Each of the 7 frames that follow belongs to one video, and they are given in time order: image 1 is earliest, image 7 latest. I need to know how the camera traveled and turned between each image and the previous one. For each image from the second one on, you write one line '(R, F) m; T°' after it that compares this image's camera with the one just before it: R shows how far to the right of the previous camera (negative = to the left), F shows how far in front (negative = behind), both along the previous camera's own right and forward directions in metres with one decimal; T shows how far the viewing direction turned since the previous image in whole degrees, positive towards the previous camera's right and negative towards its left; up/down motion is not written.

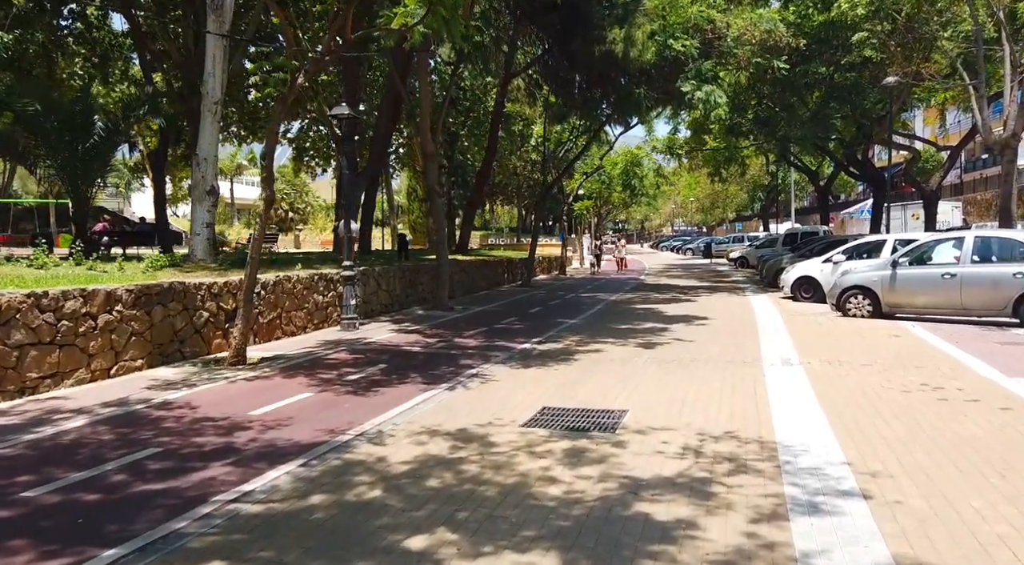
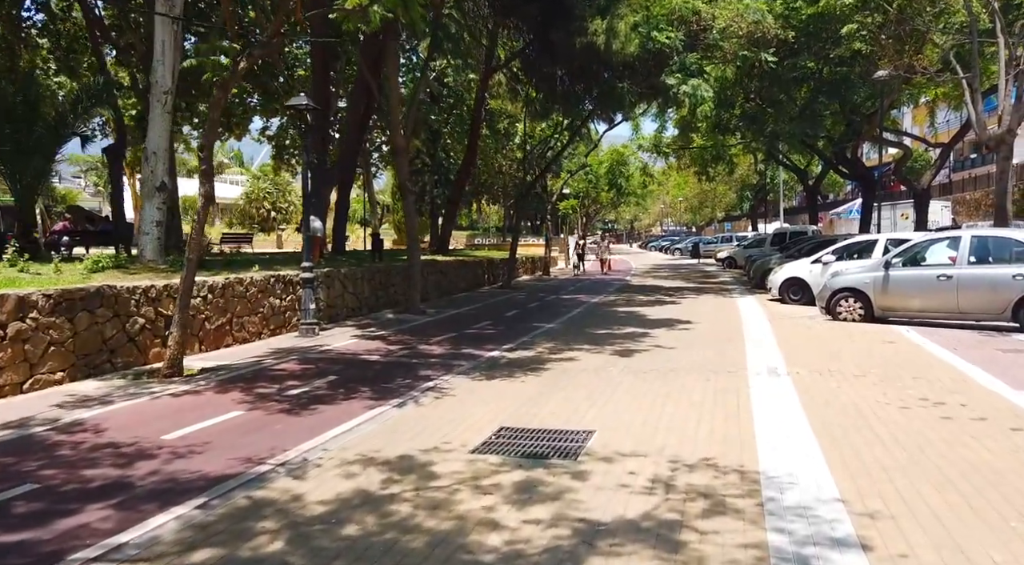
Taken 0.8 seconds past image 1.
(+0.3, +0.8) m; +1°
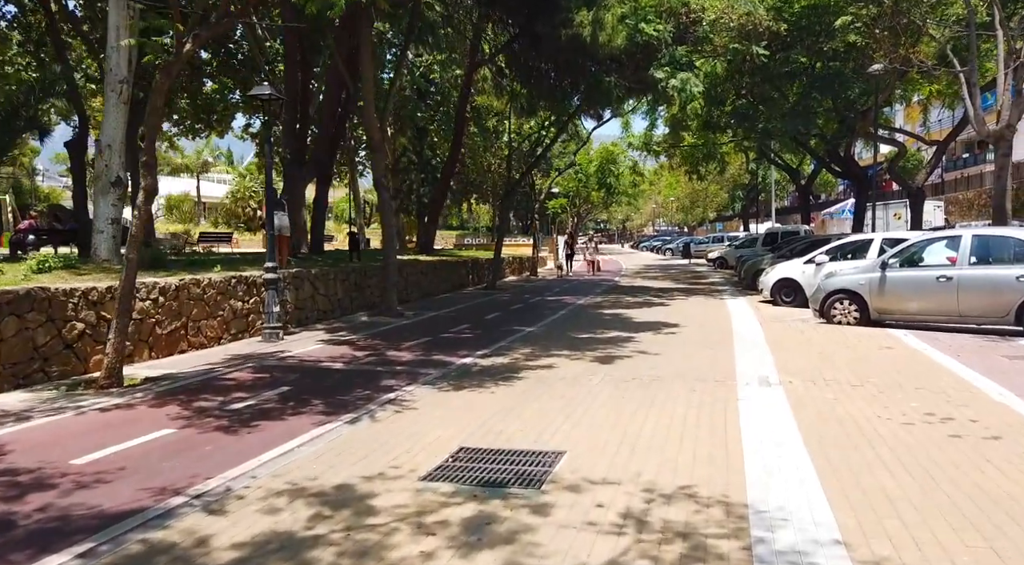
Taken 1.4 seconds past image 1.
(+0.3, +0.7) m; +1°
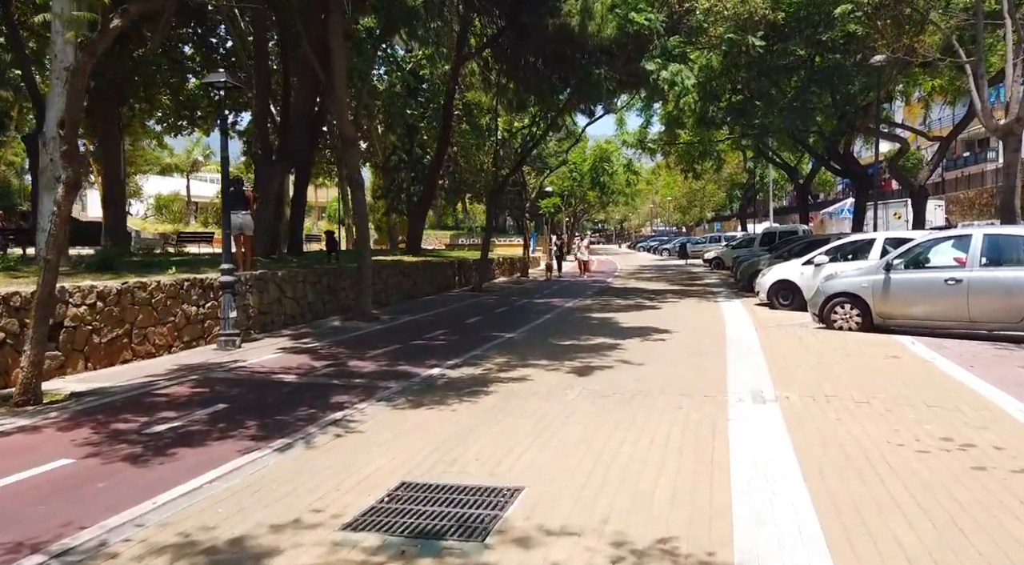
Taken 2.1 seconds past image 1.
(+0.3, +0.9) m; 0°
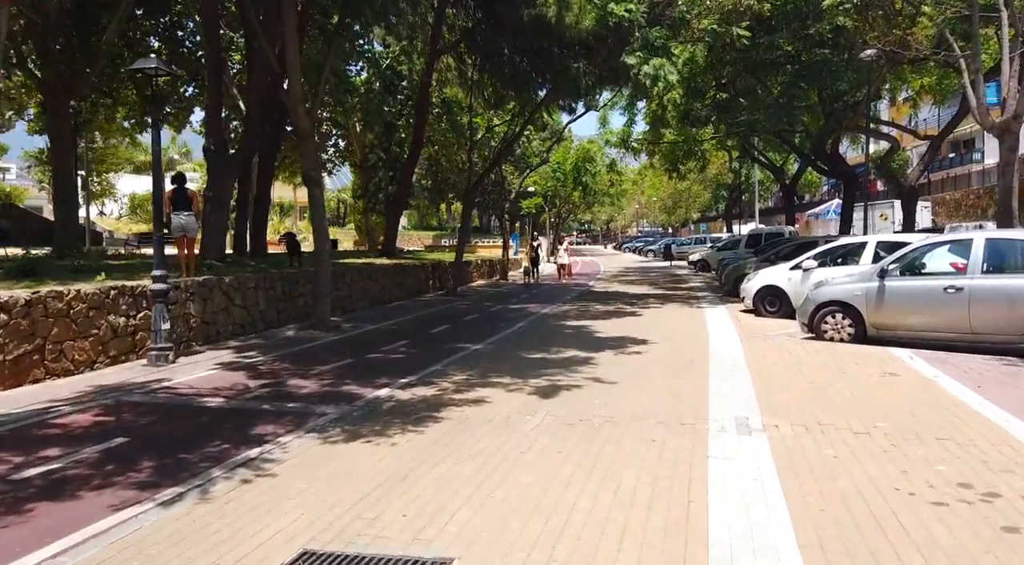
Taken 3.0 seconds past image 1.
(+0.3, +1.0) m; +1°
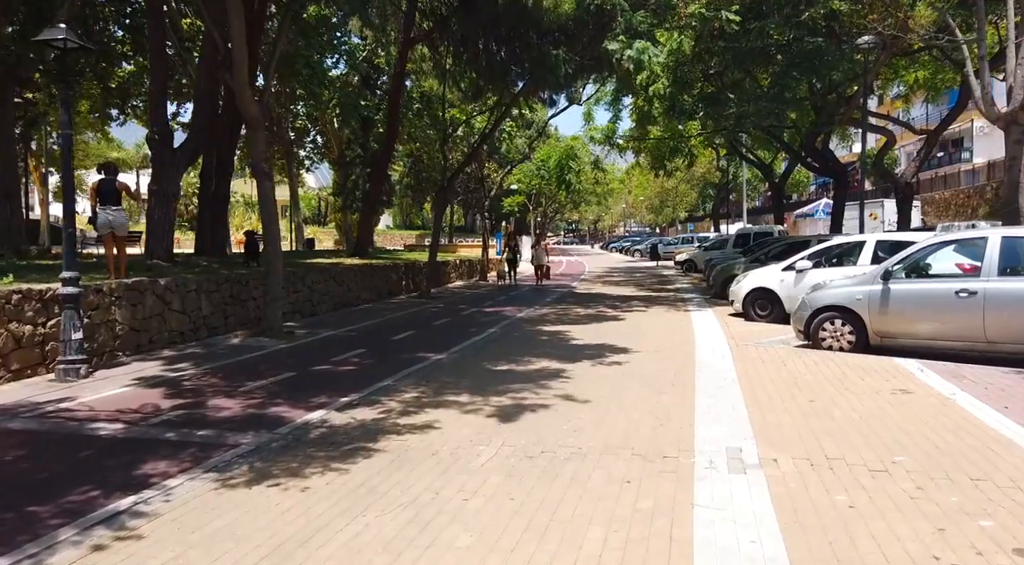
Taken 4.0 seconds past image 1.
(+0.3, +1.2) m; +1°
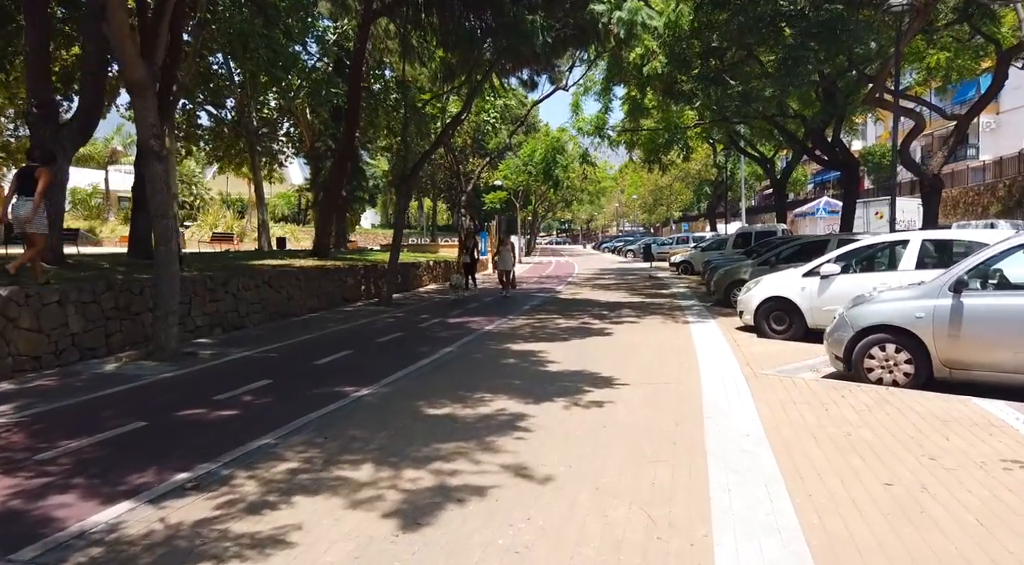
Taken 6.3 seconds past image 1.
(+0.5, +2.6) m; 0°
